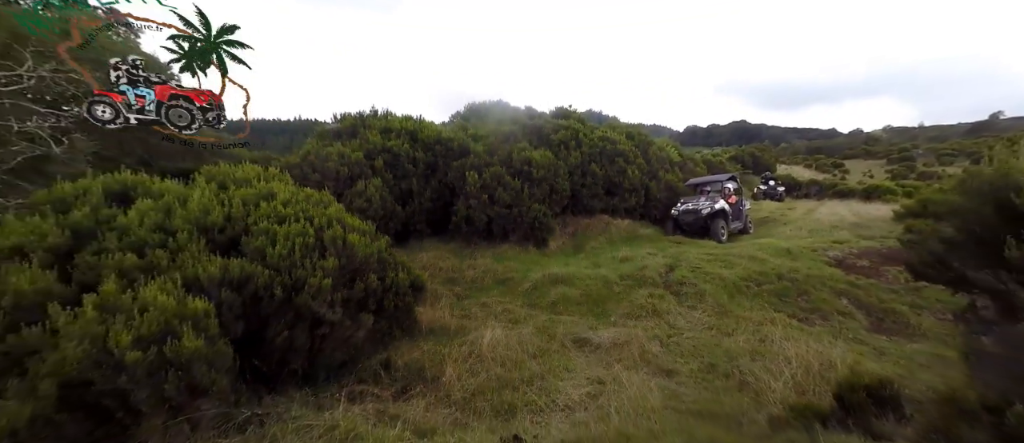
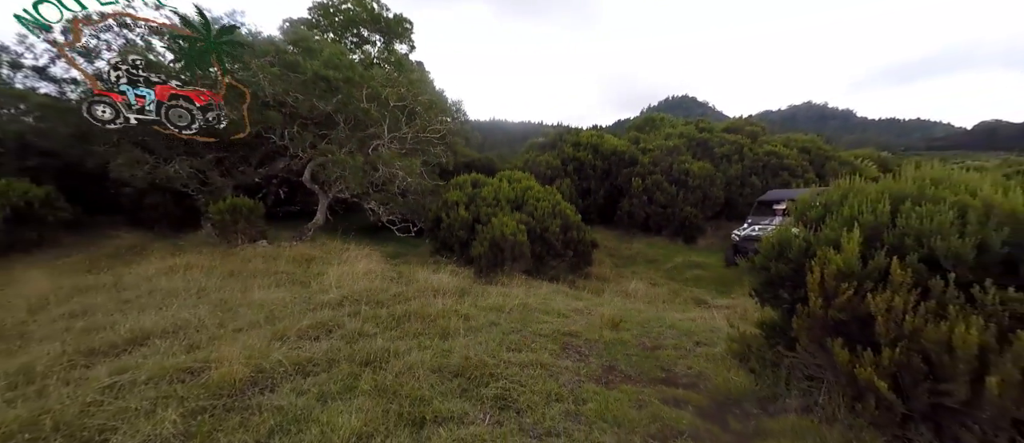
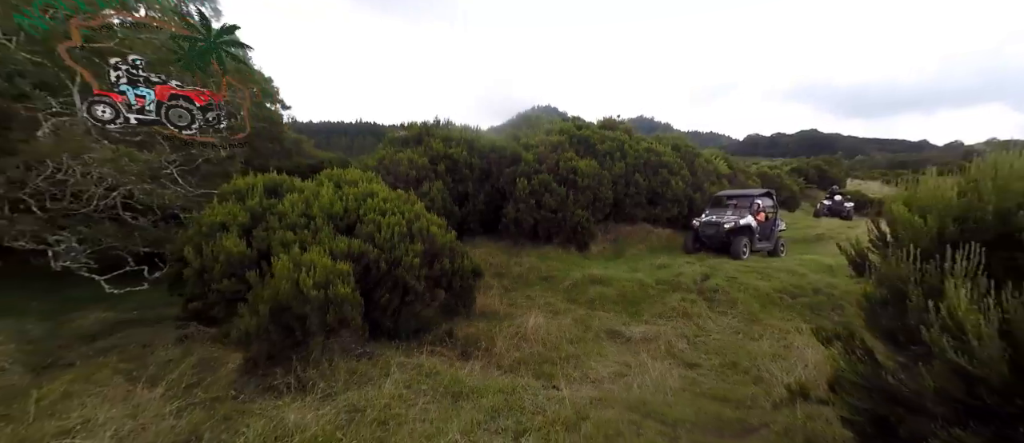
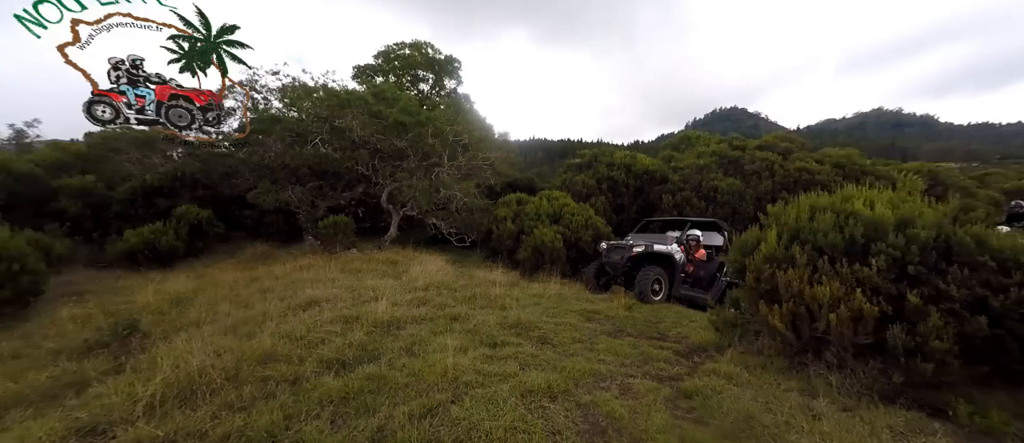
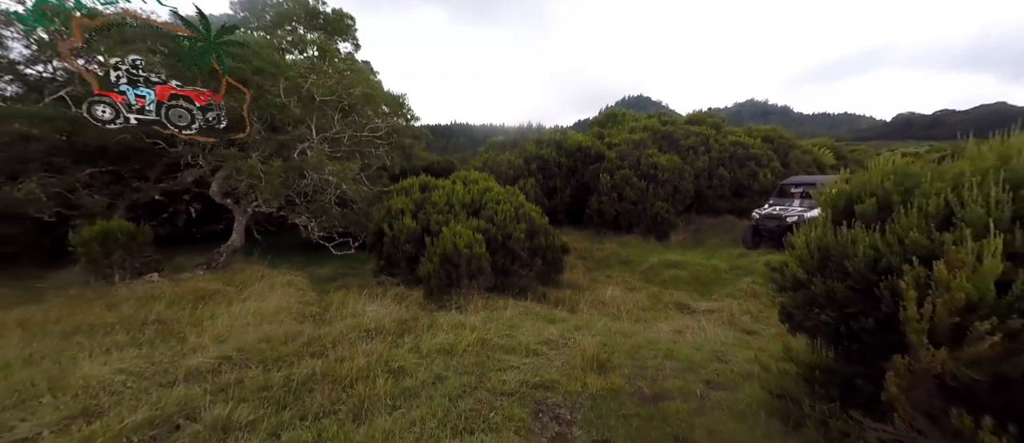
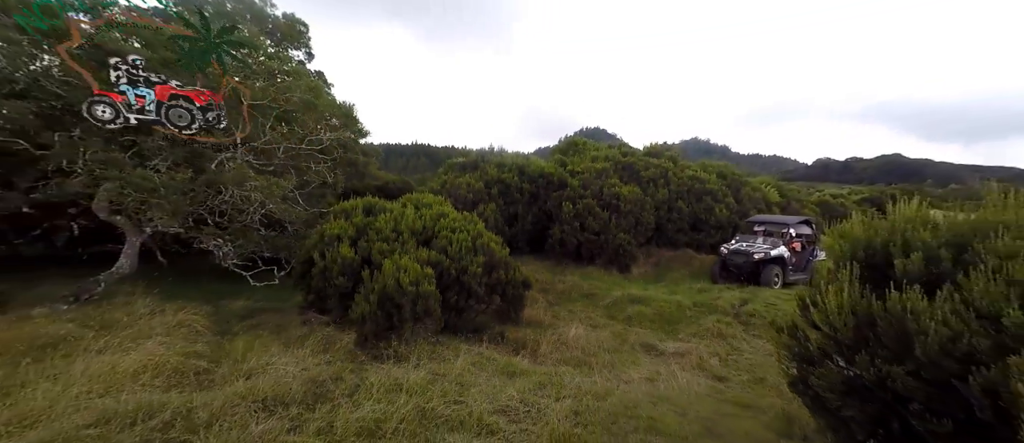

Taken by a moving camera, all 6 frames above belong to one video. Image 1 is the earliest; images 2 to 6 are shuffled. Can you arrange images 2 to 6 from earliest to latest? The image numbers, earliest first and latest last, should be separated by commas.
3, 6, 5, 2, 4
